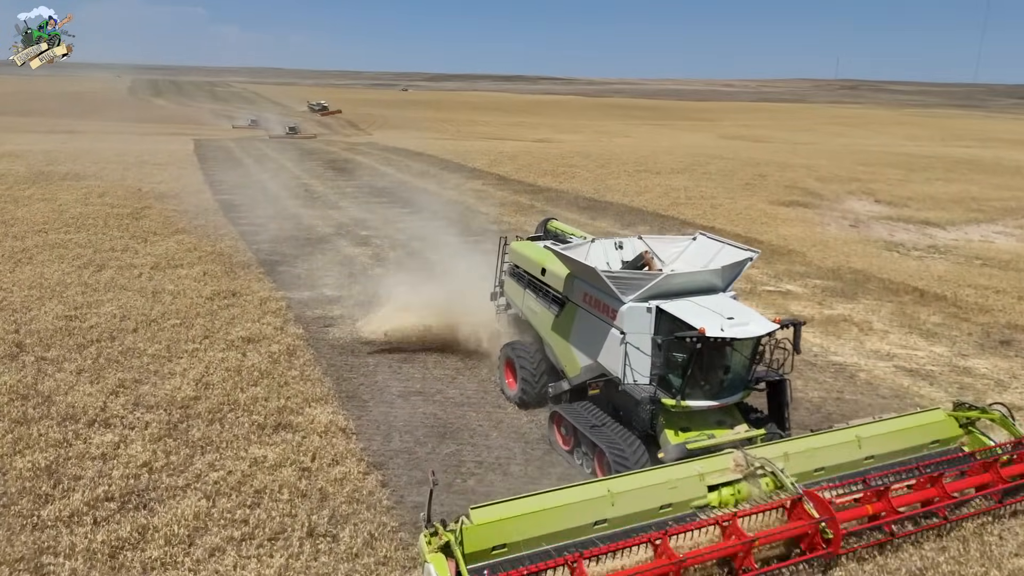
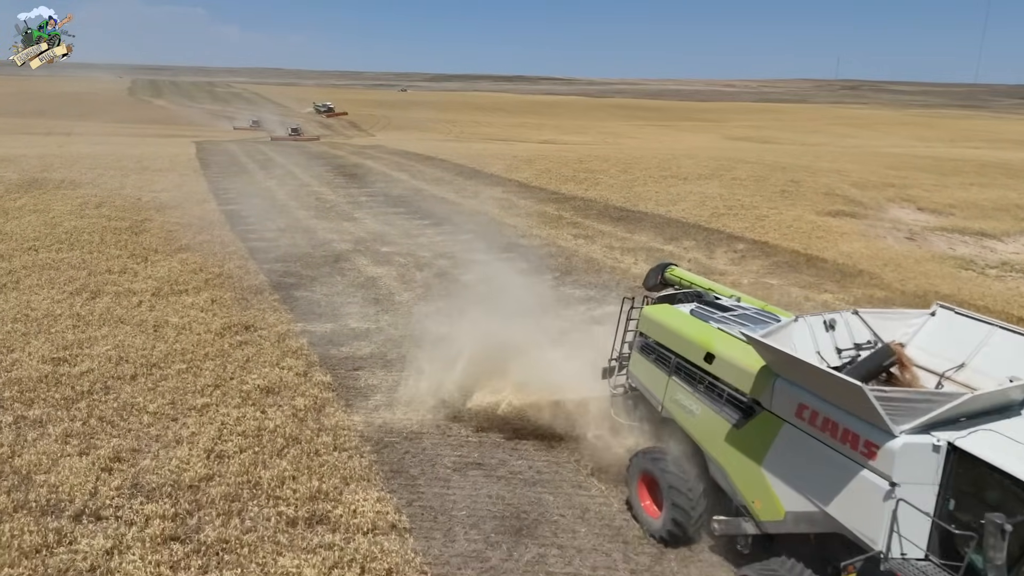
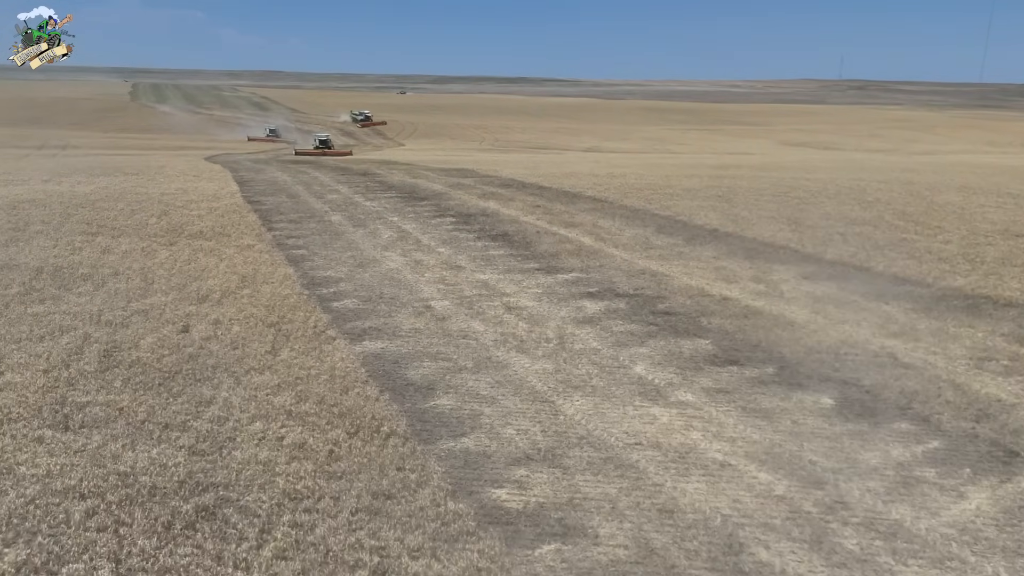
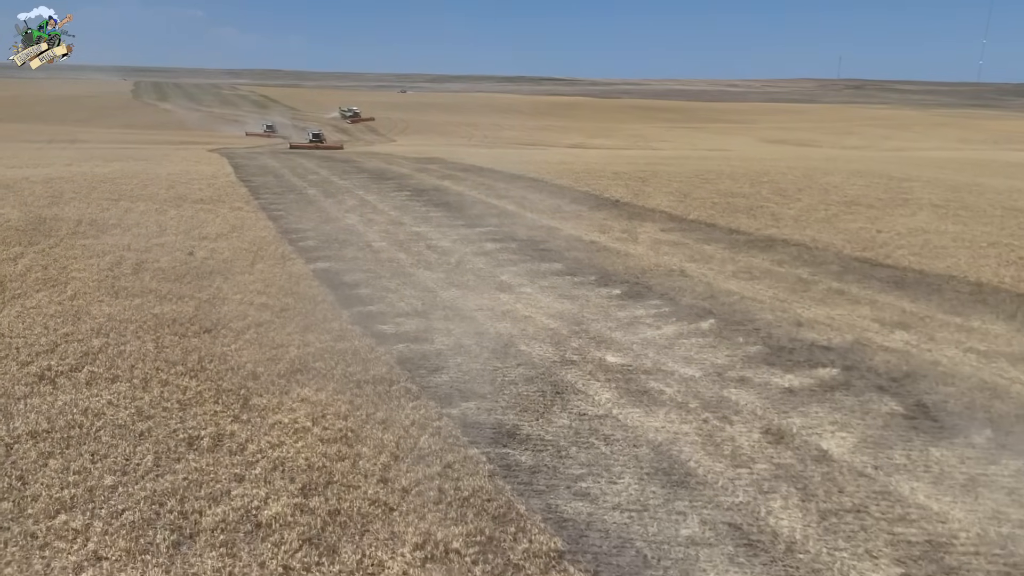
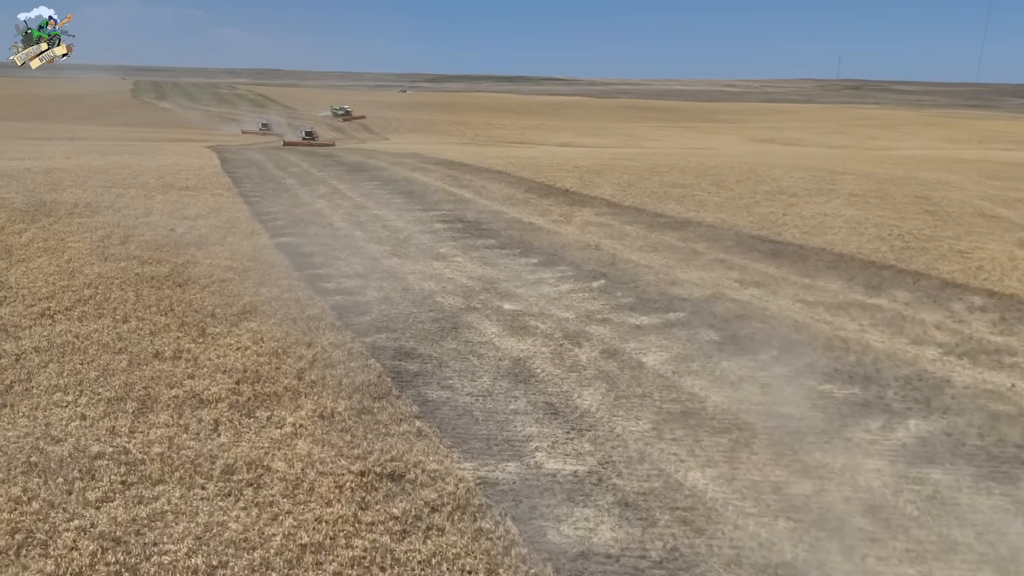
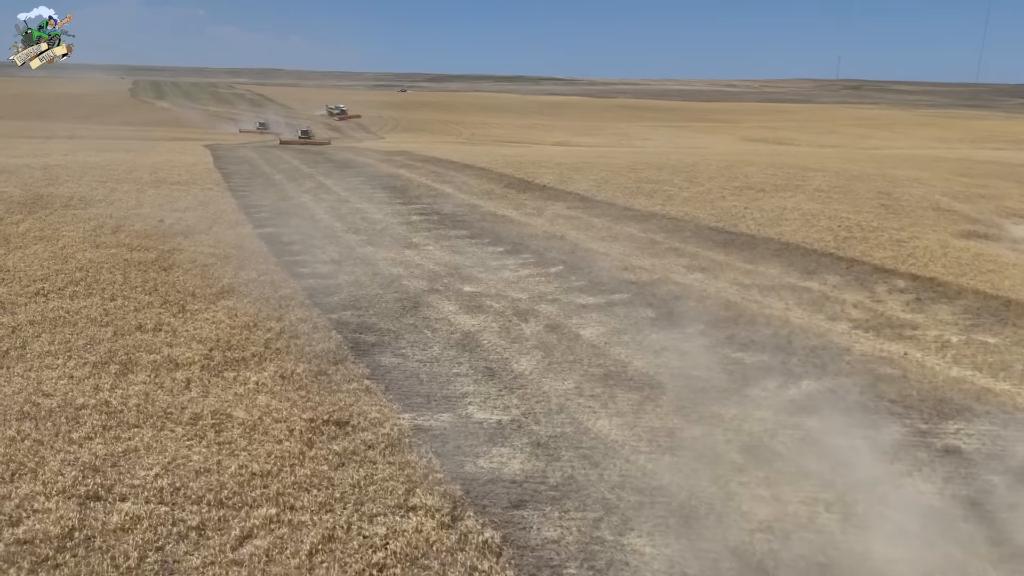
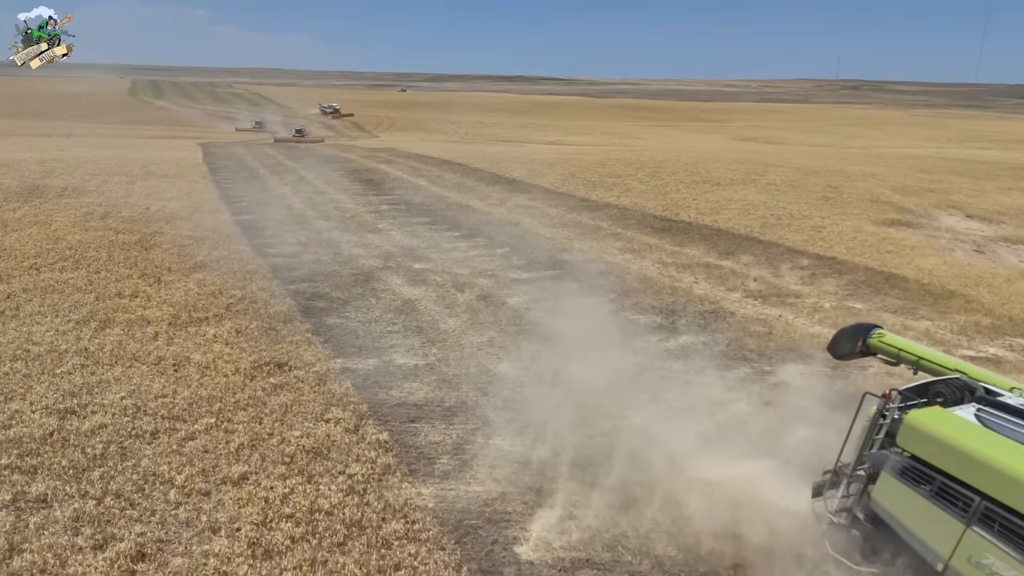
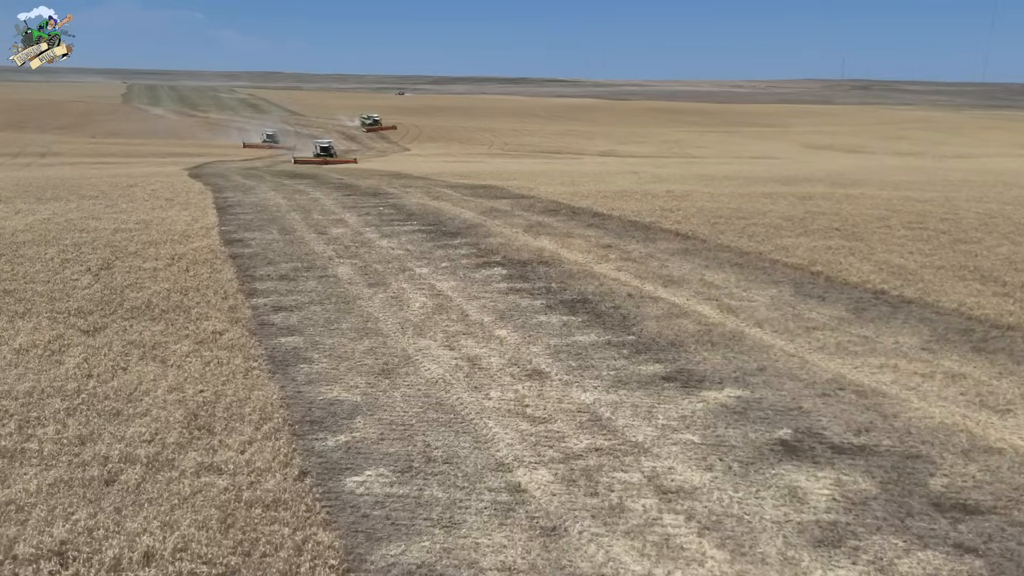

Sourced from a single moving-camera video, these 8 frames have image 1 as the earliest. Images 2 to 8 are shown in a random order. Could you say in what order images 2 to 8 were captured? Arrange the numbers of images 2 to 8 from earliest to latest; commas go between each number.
2, 7, 6, 5, 4, 3, 8
